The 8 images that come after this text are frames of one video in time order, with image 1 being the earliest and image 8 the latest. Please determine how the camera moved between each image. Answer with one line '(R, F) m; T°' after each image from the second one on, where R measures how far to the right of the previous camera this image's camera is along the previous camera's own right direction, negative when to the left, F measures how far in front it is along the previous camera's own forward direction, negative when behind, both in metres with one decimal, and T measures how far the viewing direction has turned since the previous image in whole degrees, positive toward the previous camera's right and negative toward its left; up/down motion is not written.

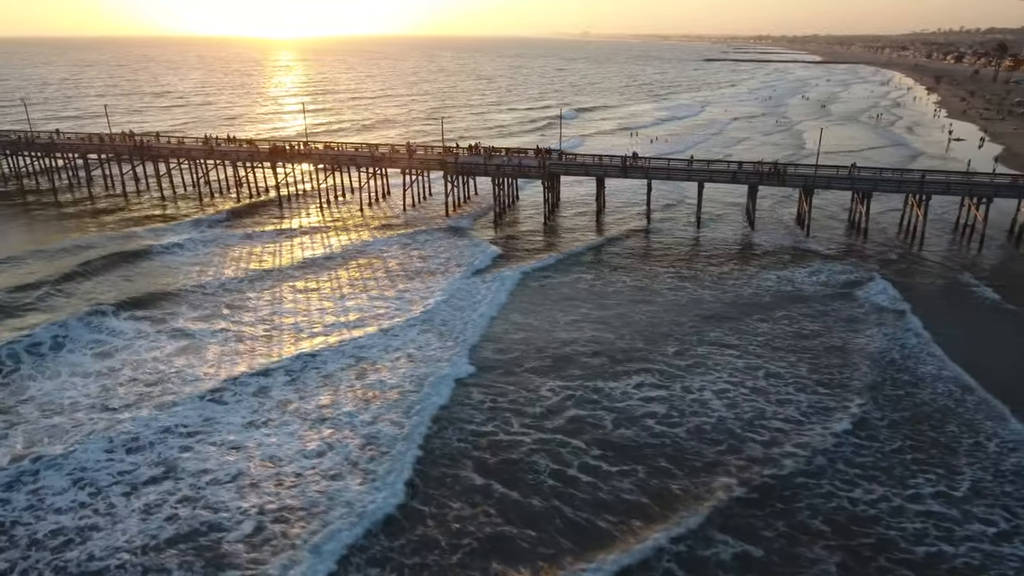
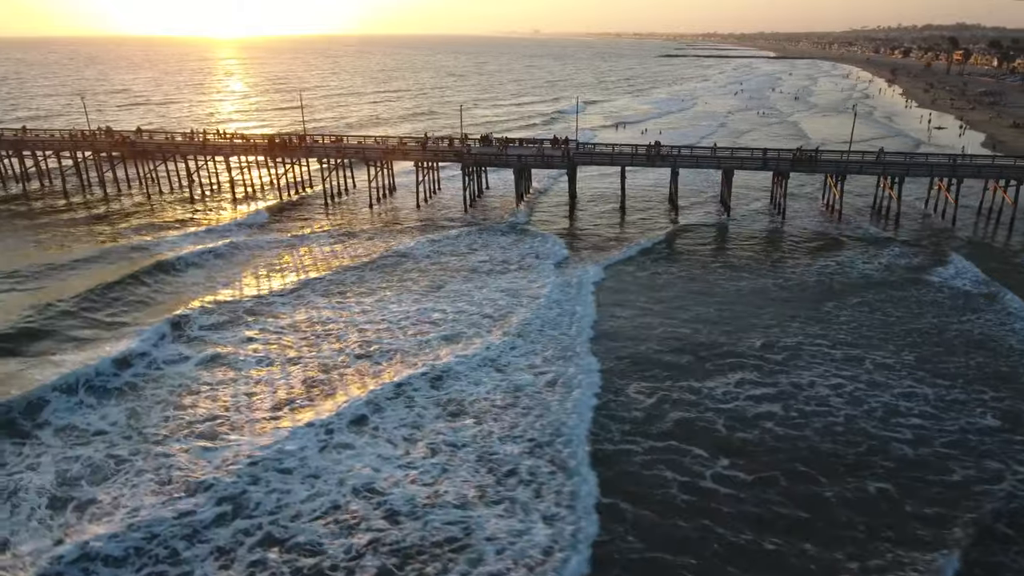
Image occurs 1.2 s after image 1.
(-3.9, +2.2) m; +4°
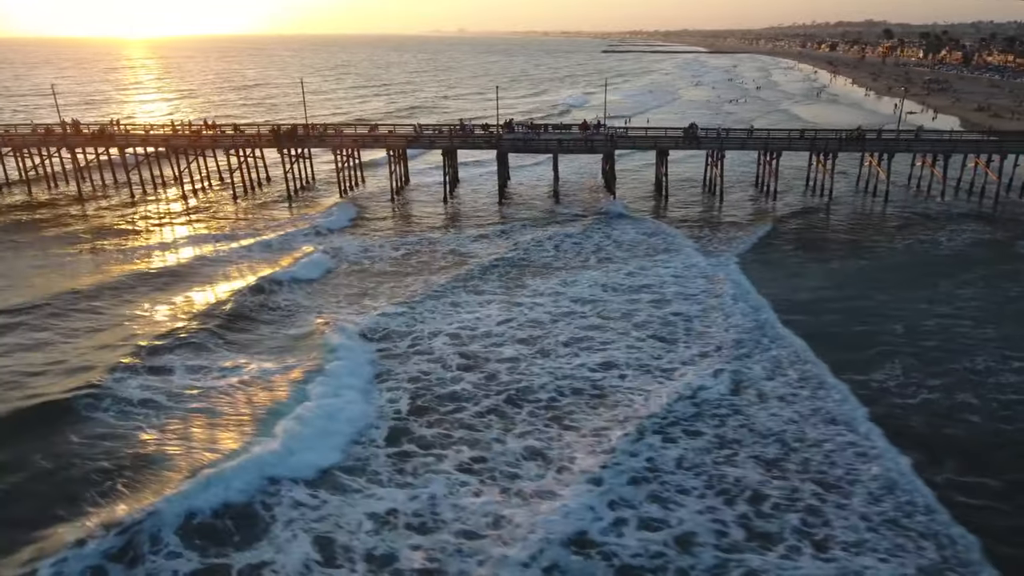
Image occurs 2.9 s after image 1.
(-5.3, +3.1) m; +6°
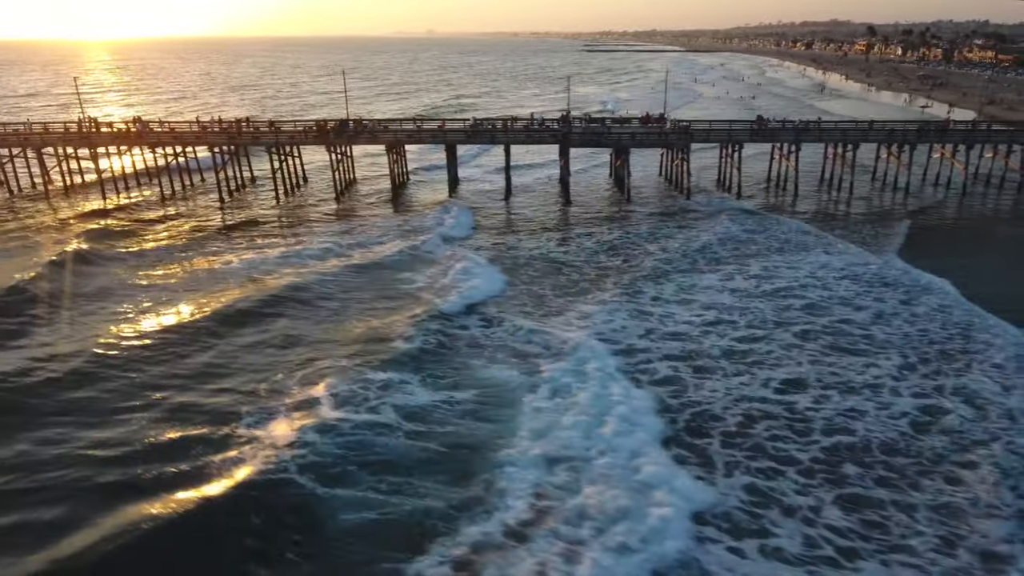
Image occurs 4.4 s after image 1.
(-4.3, +2.5) m; +3°
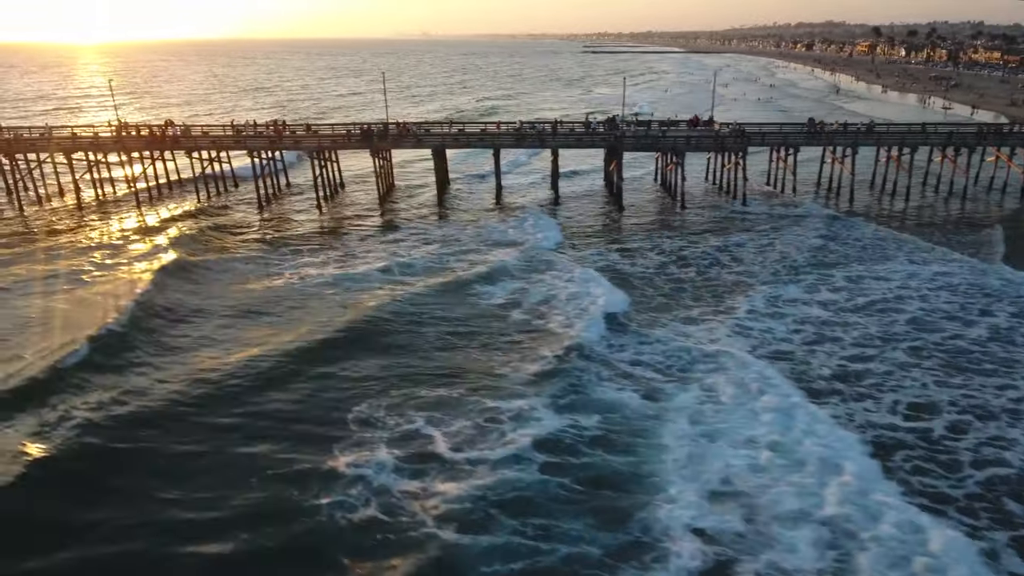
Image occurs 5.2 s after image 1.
(-2.3, +1.2) m; +1°
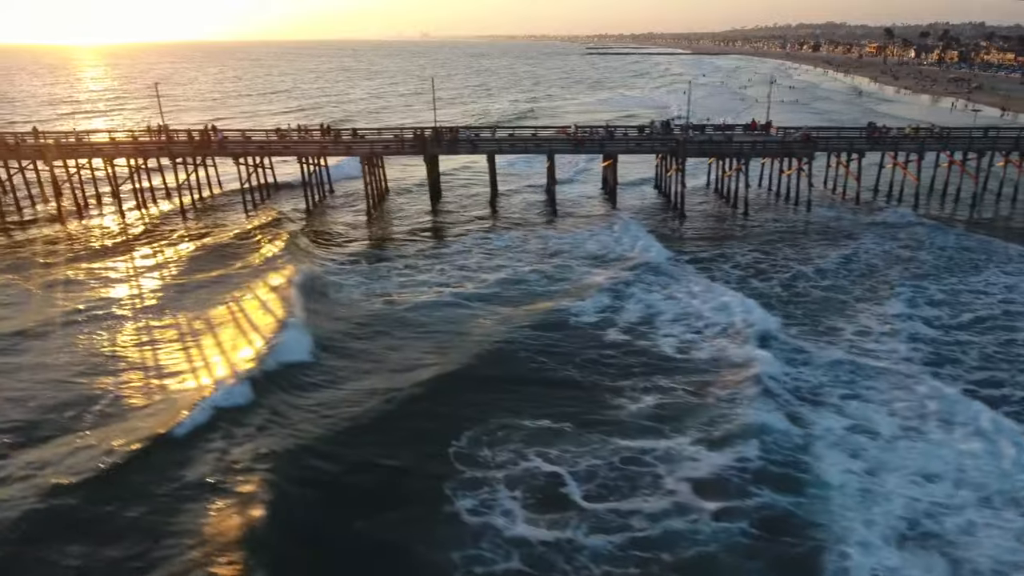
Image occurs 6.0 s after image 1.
(-2.3, +1.1) m; 0°
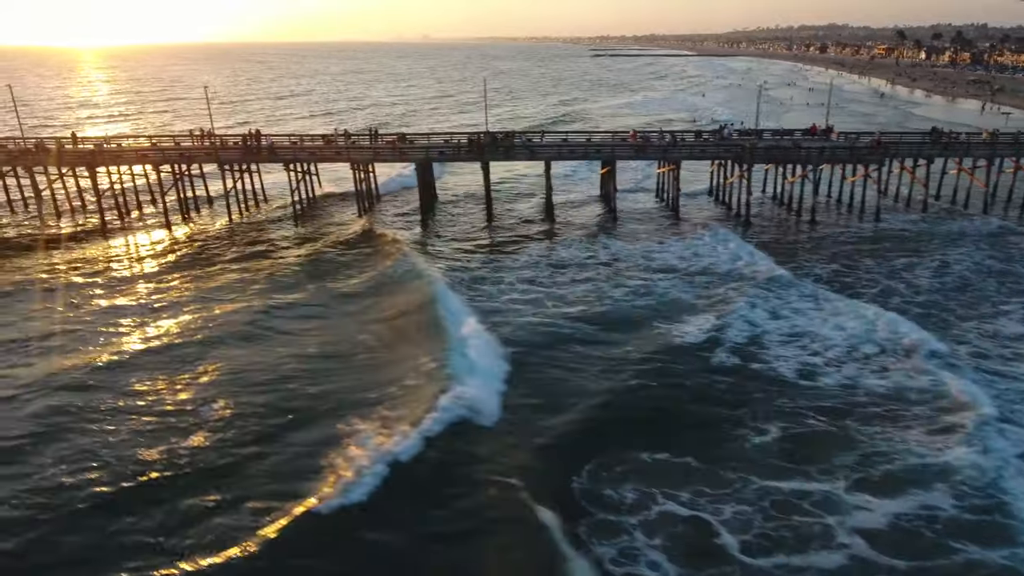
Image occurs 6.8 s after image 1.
(-2.2, +1.1) m; 0°
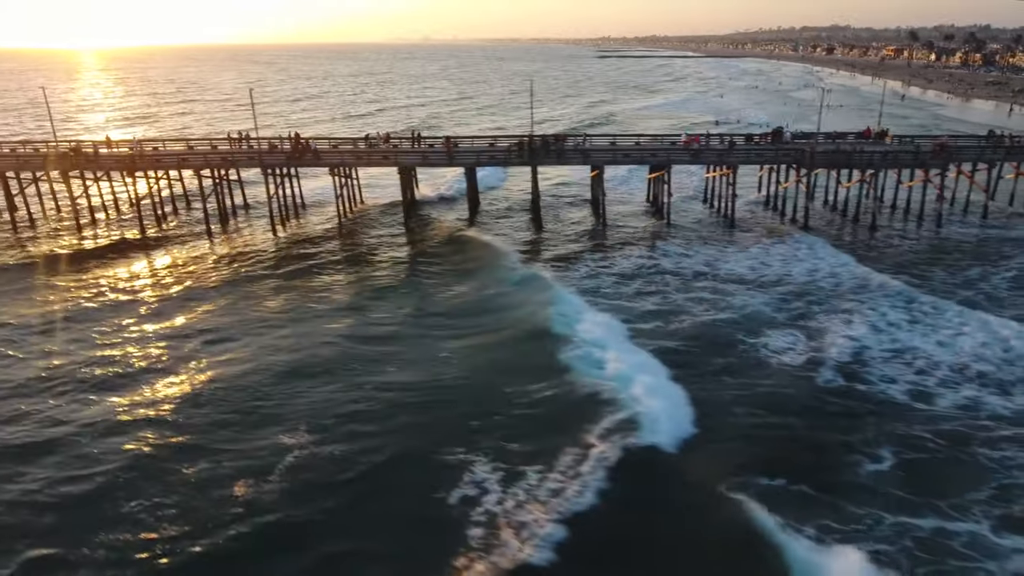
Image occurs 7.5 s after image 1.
(-1.7, +0.9) m; 0°
